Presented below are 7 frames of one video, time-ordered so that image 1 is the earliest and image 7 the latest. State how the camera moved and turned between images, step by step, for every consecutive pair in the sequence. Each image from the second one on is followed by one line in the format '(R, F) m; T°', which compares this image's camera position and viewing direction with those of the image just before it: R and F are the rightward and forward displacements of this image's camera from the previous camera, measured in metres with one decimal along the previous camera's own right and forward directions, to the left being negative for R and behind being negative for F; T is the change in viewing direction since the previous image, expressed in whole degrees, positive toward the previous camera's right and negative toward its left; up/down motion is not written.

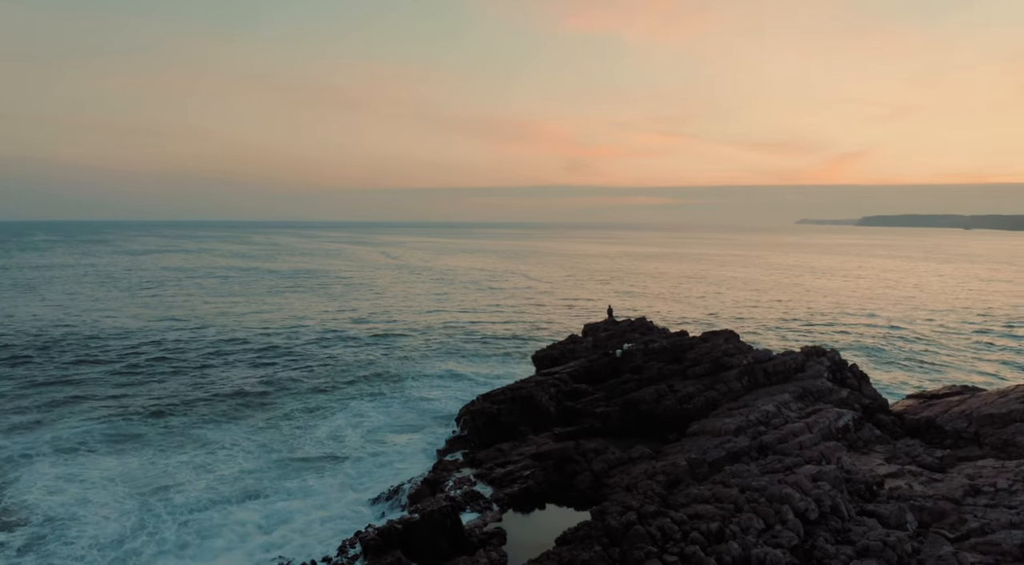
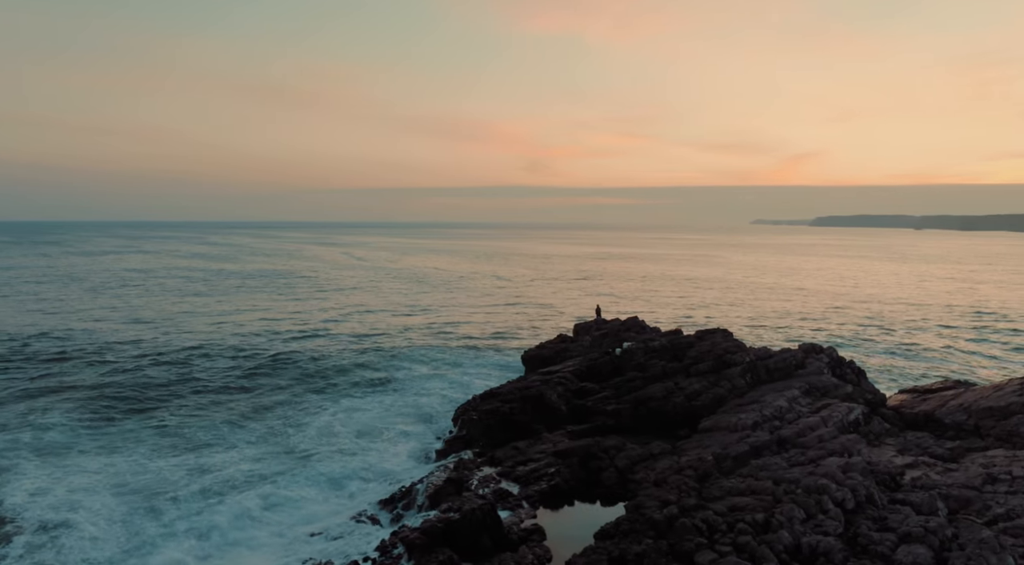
(-1.1, -0.1) m; +3°
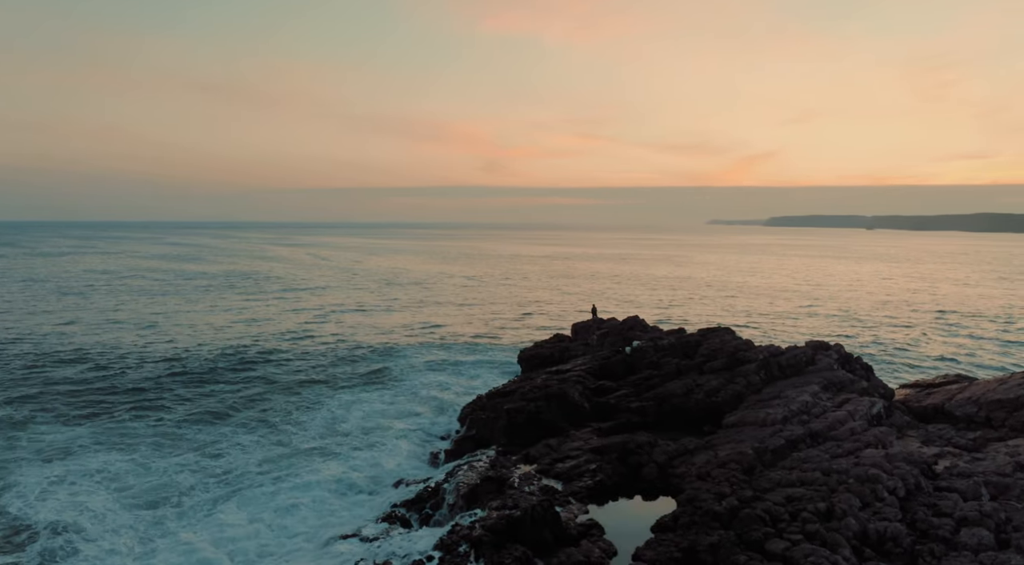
(-1.4, -0.2) m; +3°
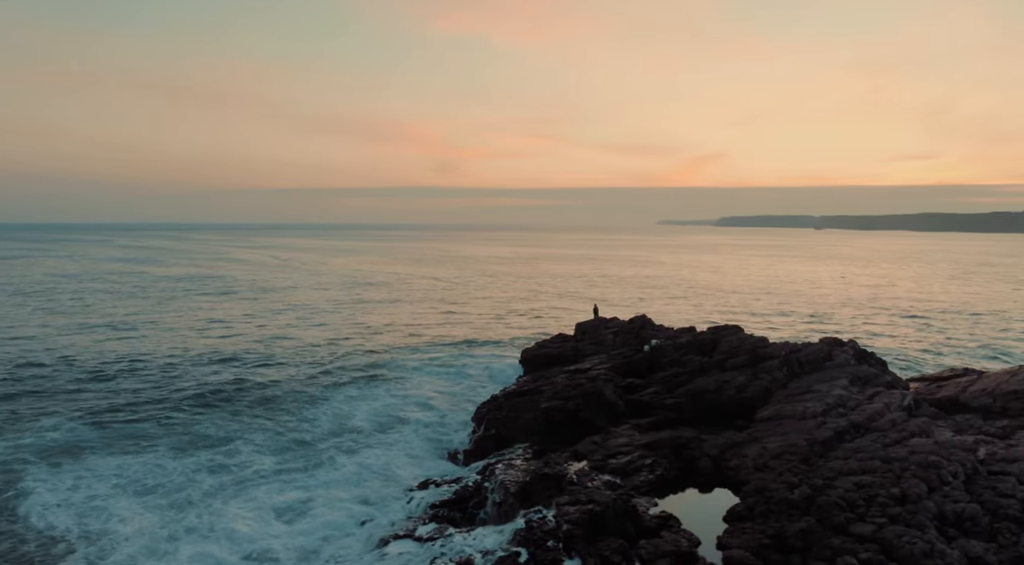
(-1.8, -0.3) m; +3°
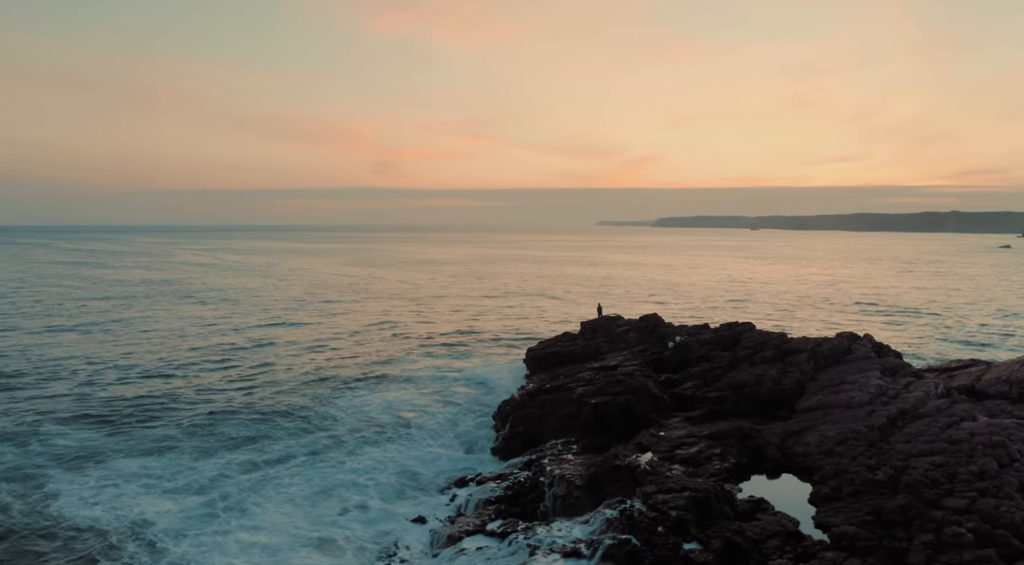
(-2.5, -0.5) m; +4°
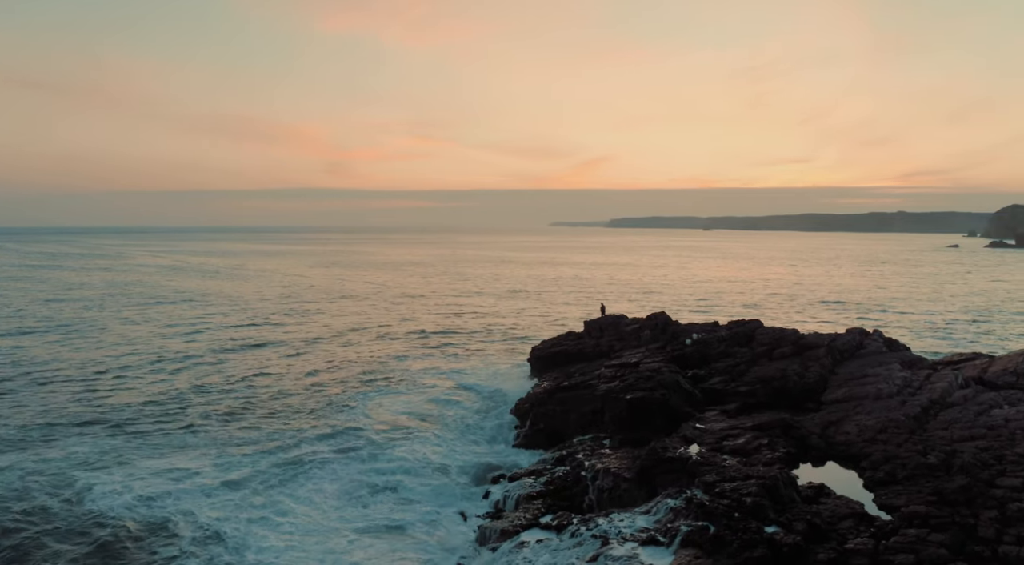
(-2.1, -0.5) m; +3°
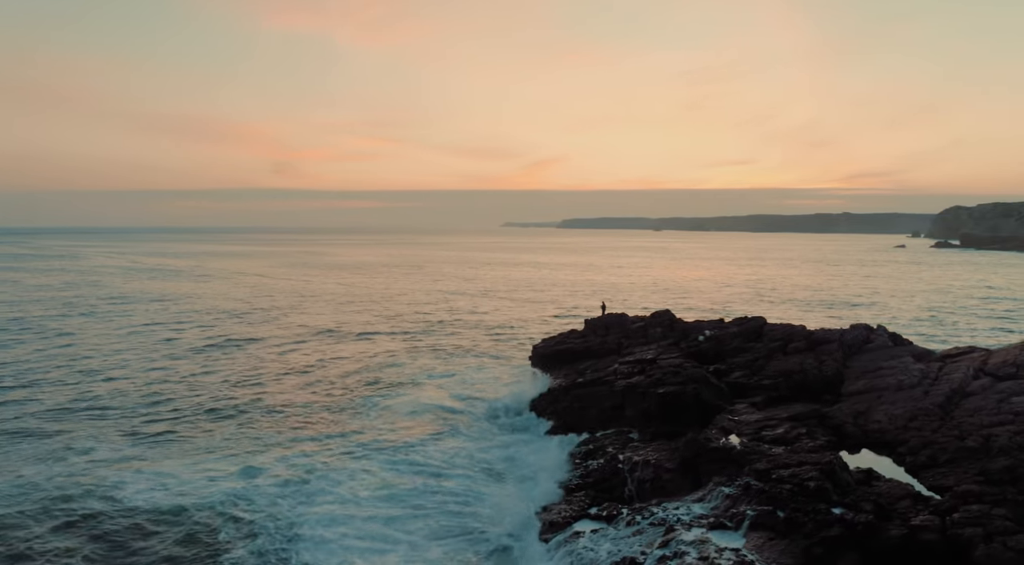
(-2.2, -0.5) m; +3°
